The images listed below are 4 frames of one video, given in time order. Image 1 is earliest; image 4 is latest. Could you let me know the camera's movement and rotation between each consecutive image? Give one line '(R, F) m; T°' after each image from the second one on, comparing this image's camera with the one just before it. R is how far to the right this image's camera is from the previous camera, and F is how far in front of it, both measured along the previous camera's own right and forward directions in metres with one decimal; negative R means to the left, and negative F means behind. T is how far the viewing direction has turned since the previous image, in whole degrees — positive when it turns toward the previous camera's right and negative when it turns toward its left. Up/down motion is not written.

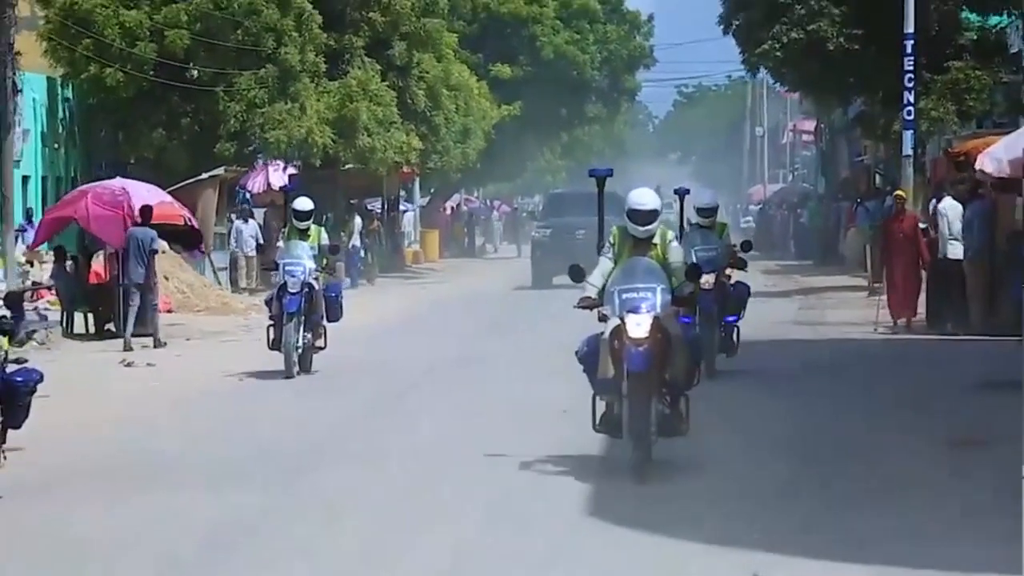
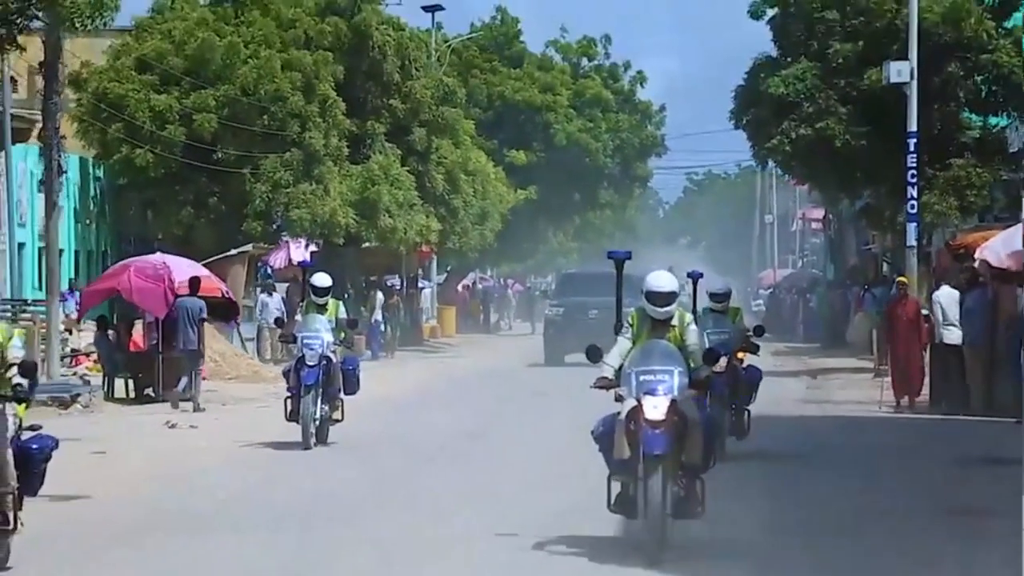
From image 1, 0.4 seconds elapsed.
(-0.2, -1.0) m; 0°
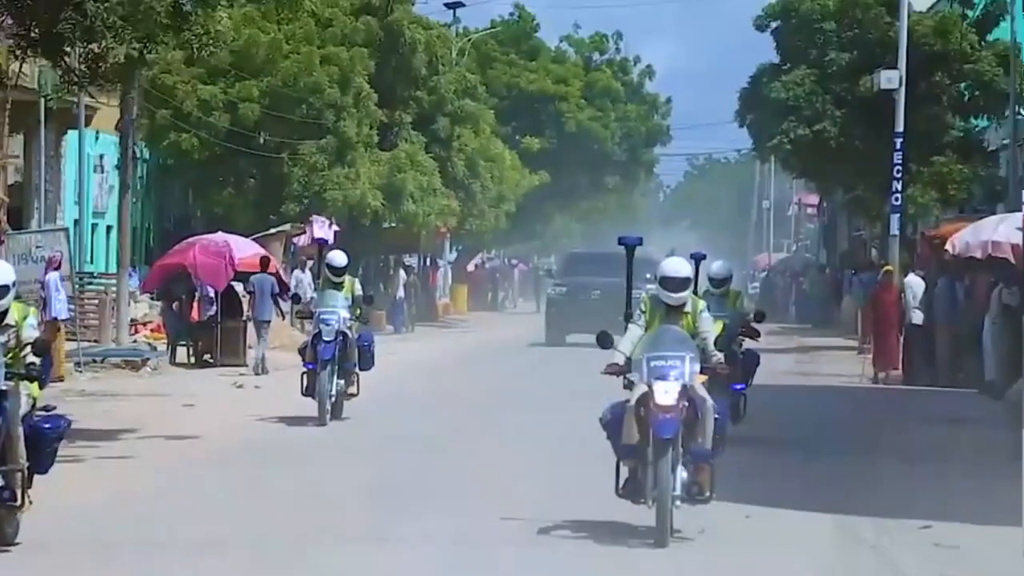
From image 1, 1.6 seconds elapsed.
(-0.3, -2.5) m; 0°
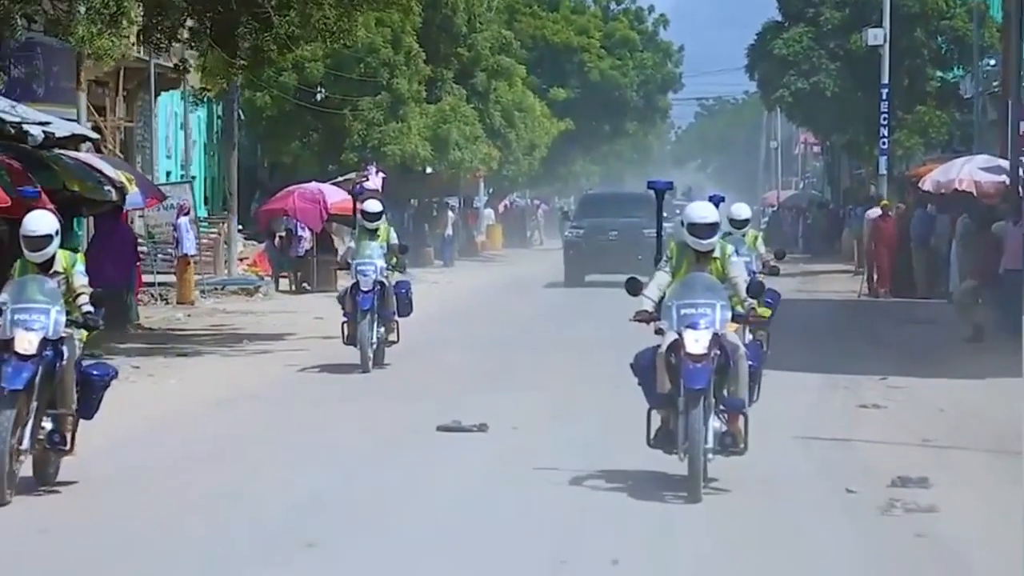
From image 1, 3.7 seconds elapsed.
(-0.6, -4.5) m; 0°
